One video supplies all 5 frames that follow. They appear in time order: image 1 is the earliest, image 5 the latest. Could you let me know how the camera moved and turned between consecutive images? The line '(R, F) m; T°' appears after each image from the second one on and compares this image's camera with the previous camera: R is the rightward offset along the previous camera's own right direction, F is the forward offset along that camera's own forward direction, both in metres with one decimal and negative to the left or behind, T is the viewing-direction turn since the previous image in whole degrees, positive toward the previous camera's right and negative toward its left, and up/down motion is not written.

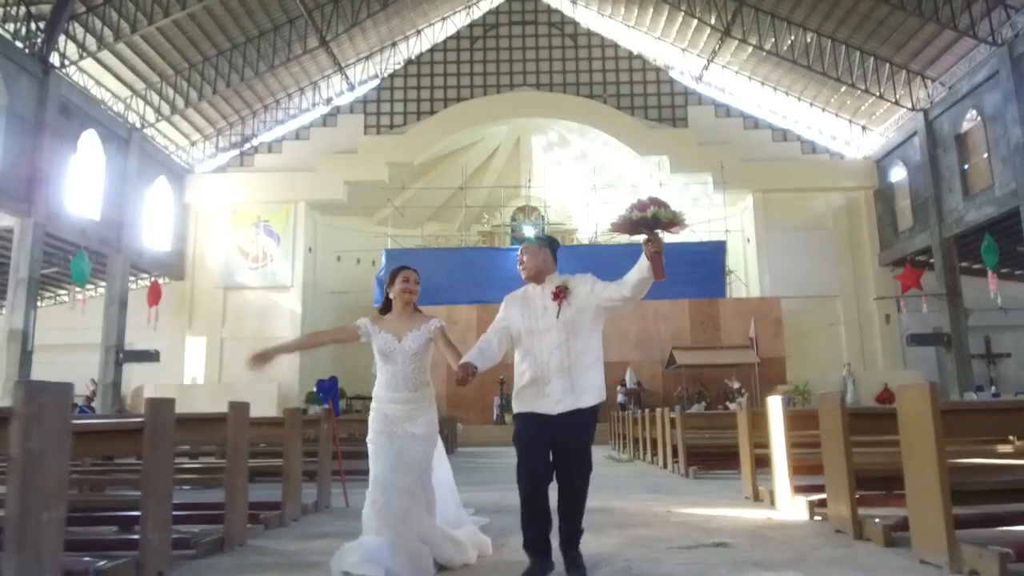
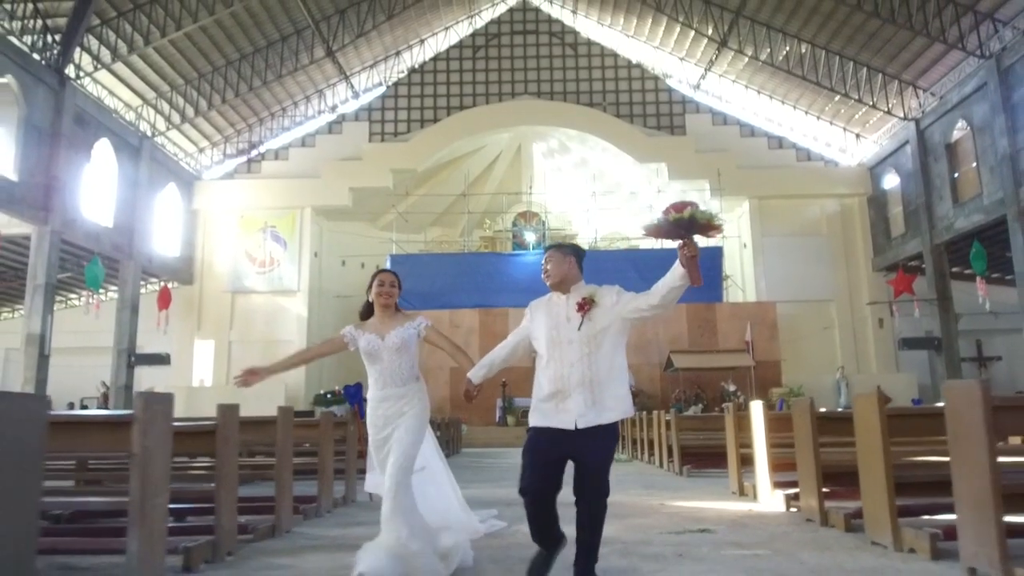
(-0.1, -0.4) m; 0°
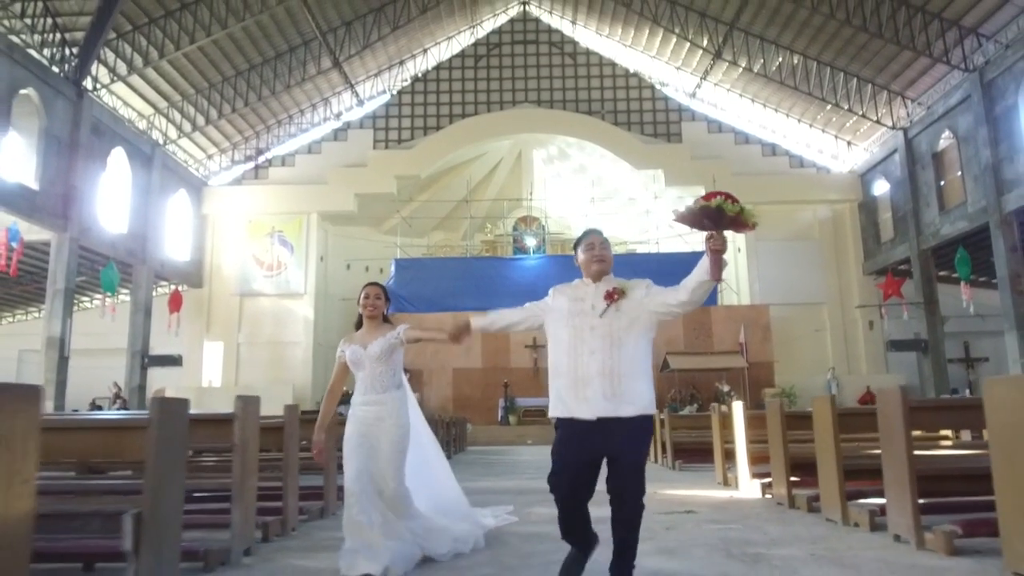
(-0.1, -0.5) m; 0°
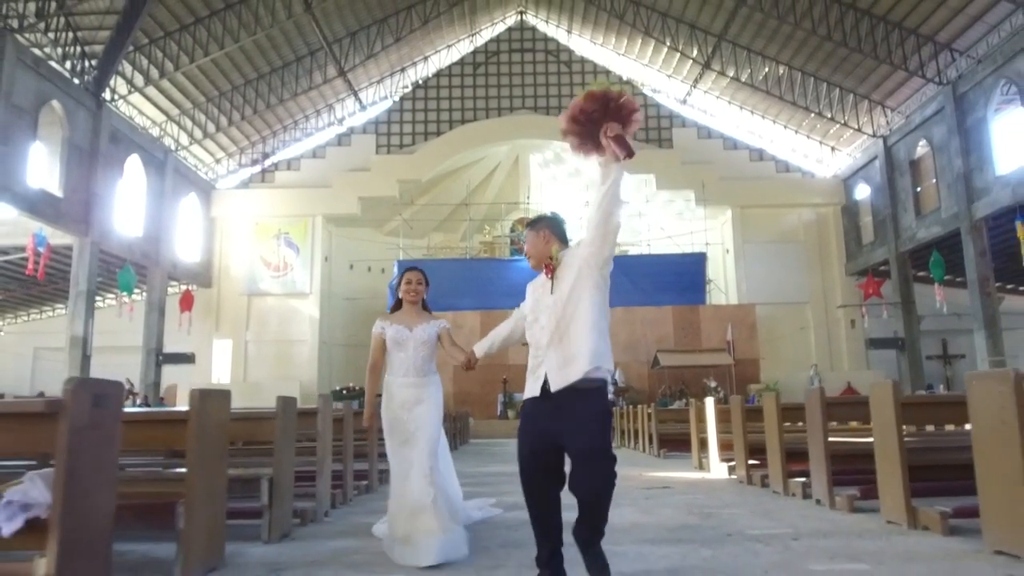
(-0.1, -0.8) m; 0°
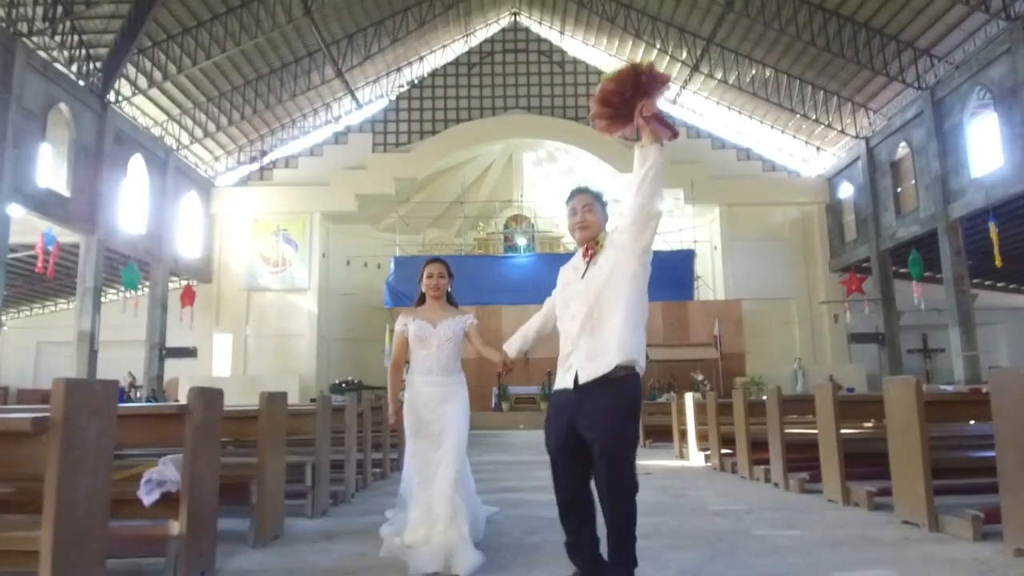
(0.0, -0.5) m; +1°
